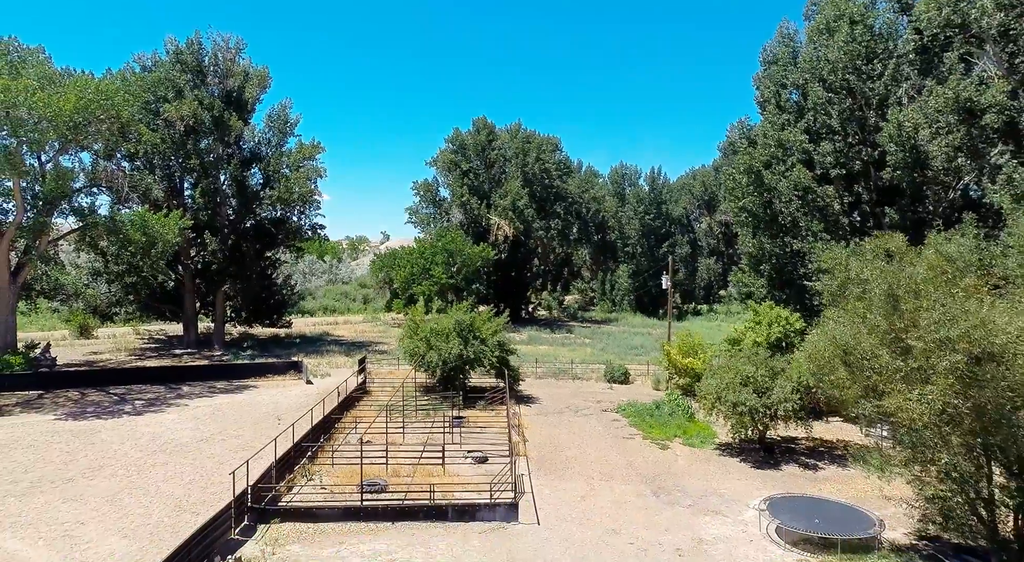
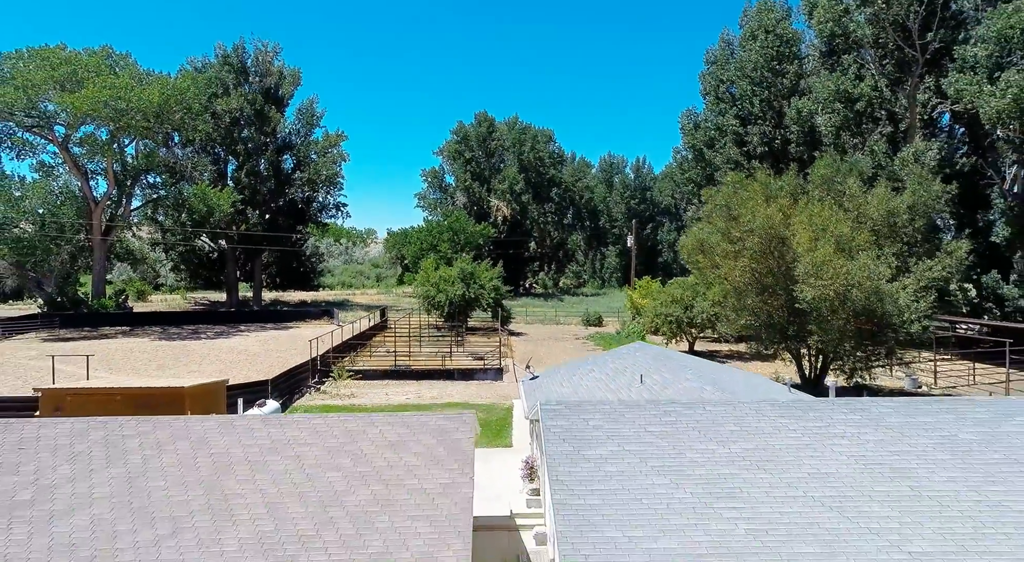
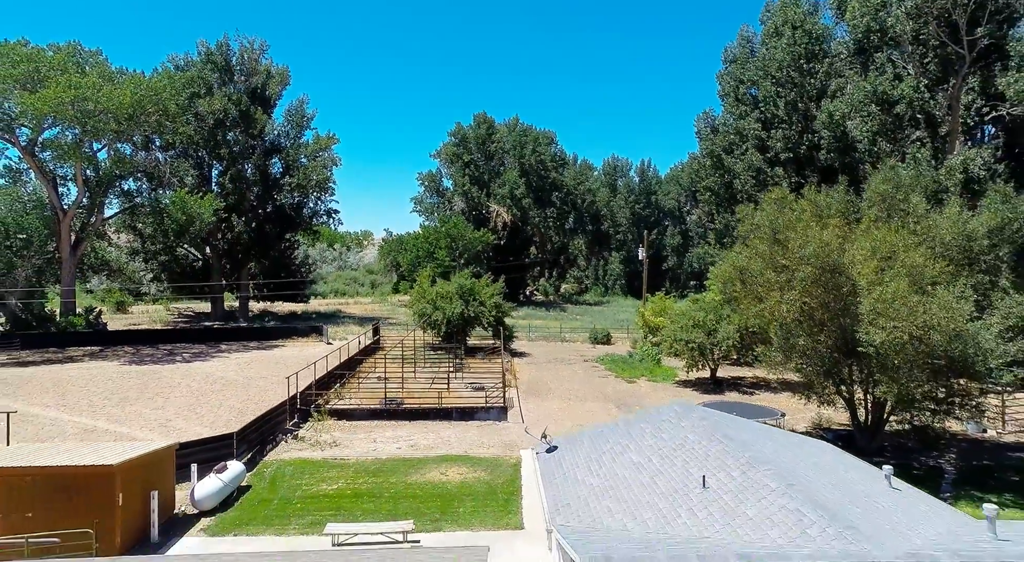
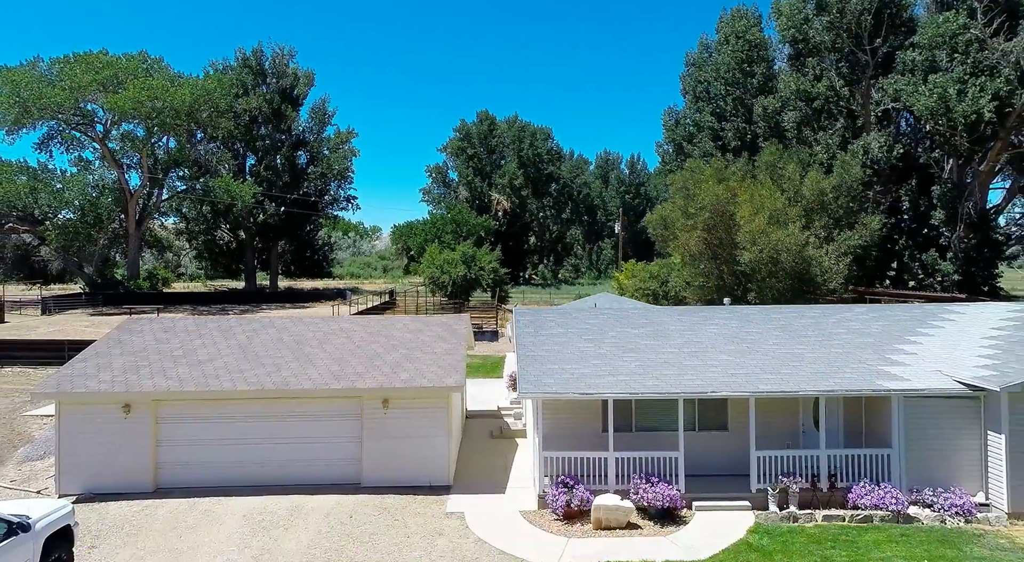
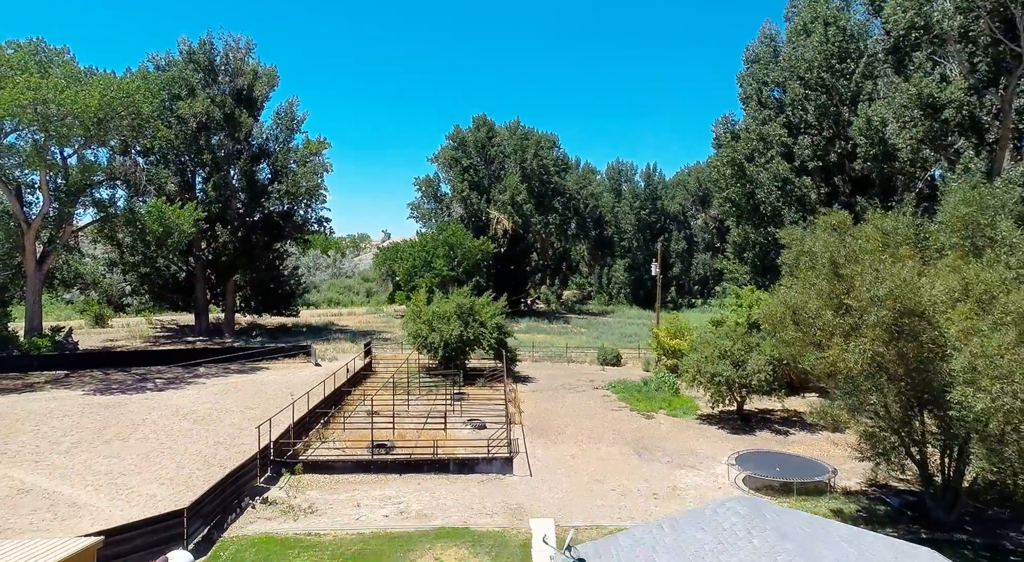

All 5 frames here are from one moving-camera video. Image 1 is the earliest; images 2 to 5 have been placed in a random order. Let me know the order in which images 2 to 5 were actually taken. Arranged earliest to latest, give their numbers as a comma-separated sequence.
5, 3, 2, 4
